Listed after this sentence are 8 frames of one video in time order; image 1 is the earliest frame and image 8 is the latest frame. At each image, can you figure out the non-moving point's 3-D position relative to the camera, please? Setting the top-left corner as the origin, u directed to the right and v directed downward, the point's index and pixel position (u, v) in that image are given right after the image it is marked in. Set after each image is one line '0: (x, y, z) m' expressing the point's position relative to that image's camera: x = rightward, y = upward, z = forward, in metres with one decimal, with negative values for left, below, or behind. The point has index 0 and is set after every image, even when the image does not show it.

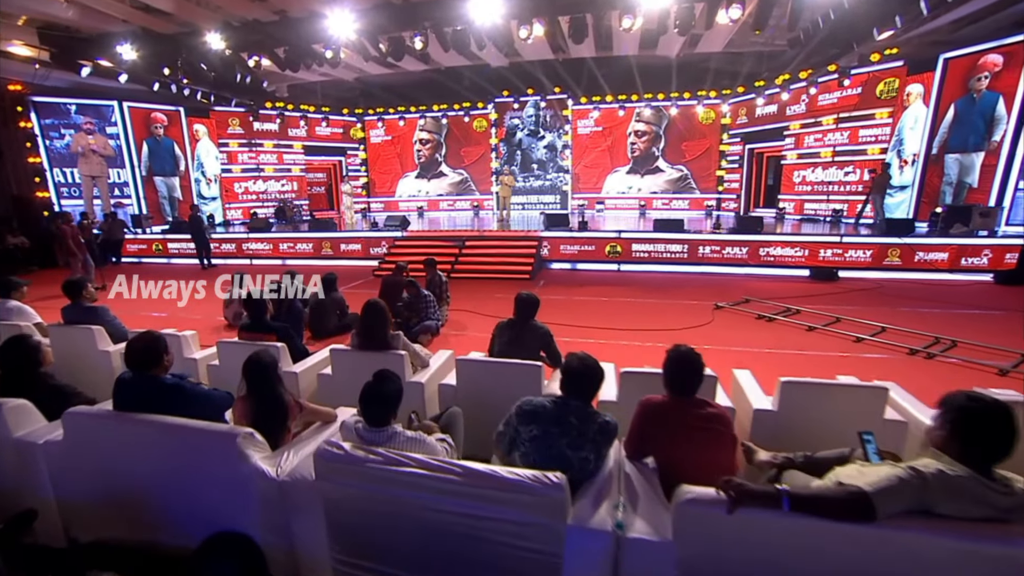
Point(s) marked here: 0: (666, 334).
0: (+2.3, -0.7, +7.0) m
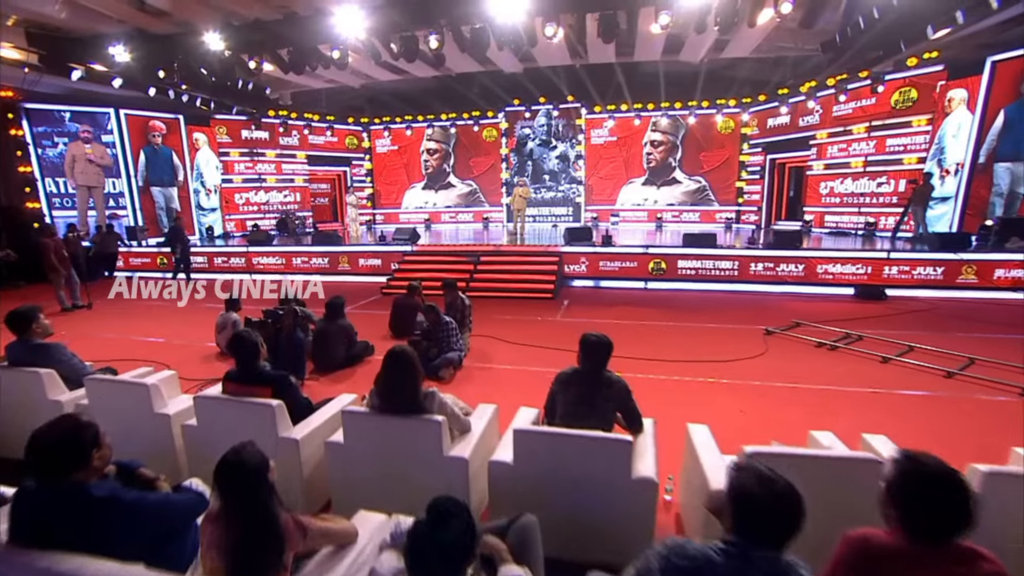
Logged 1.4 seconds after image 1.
0: (+2.7, -1.0, +6.1) m
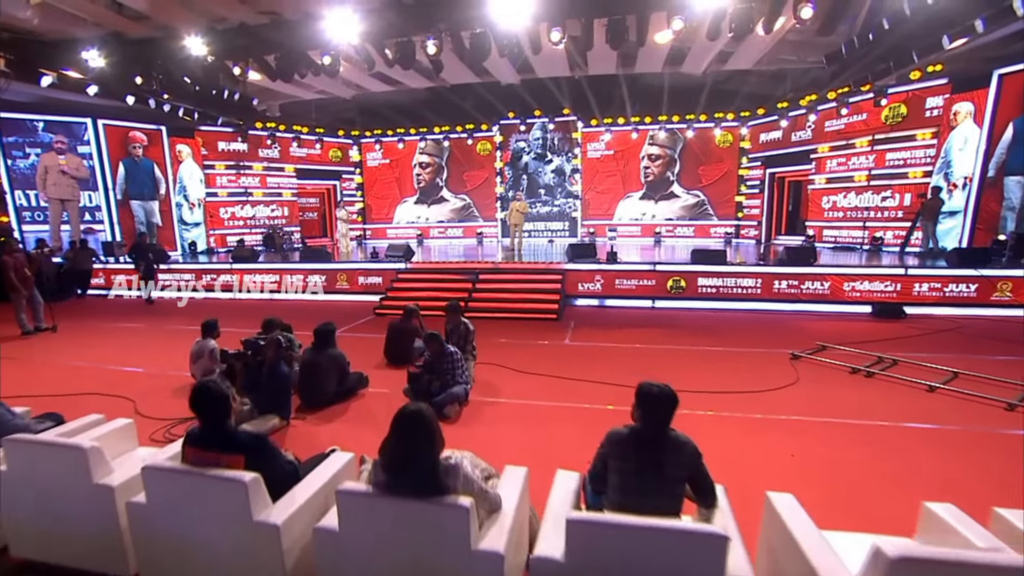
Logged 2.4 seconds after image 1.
0: (+2.9, -1.2, +5.6) m
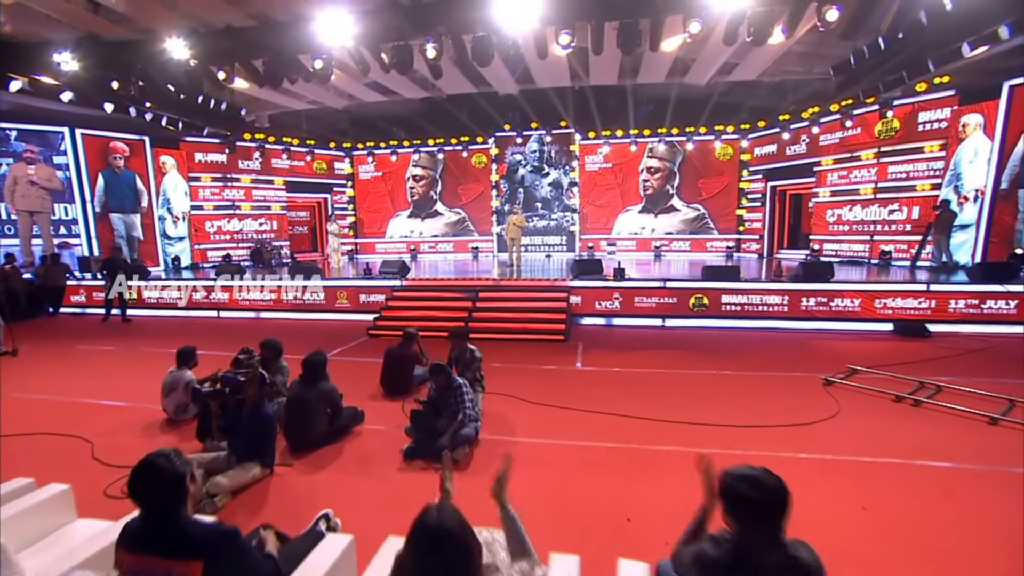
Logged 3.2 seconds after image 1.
0: (+3.0, -1.5, +5.0) m
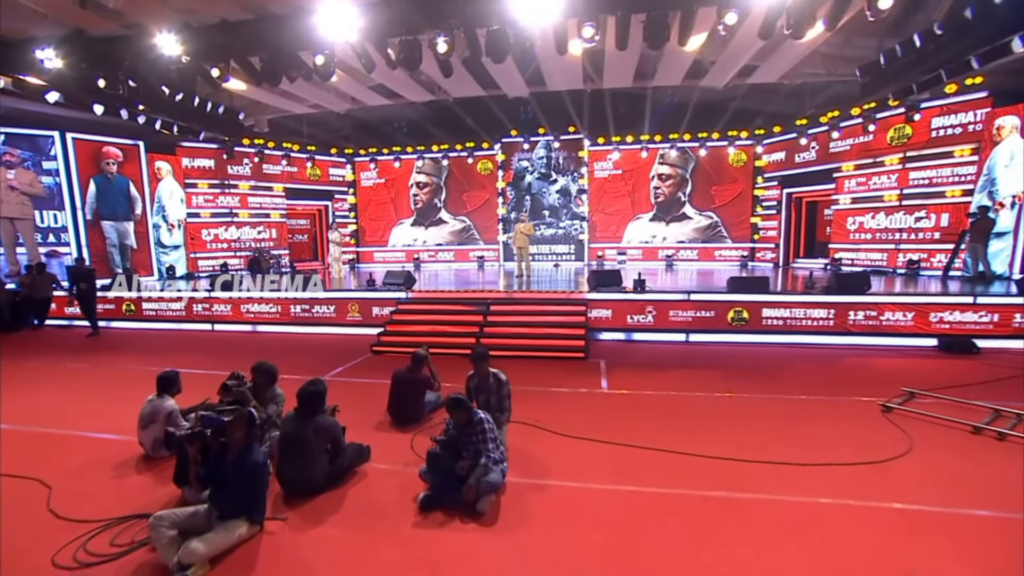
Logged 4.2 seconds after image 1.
0: (+3.3, -1.6, +4.3) m
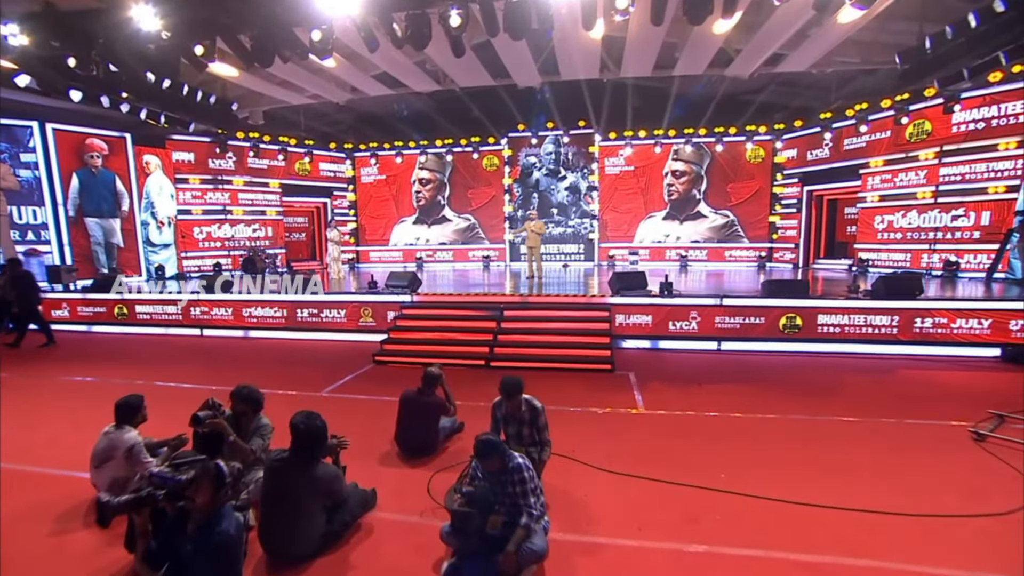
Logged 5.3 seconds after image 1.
0: (+3.5, -1.7, +3.5) m
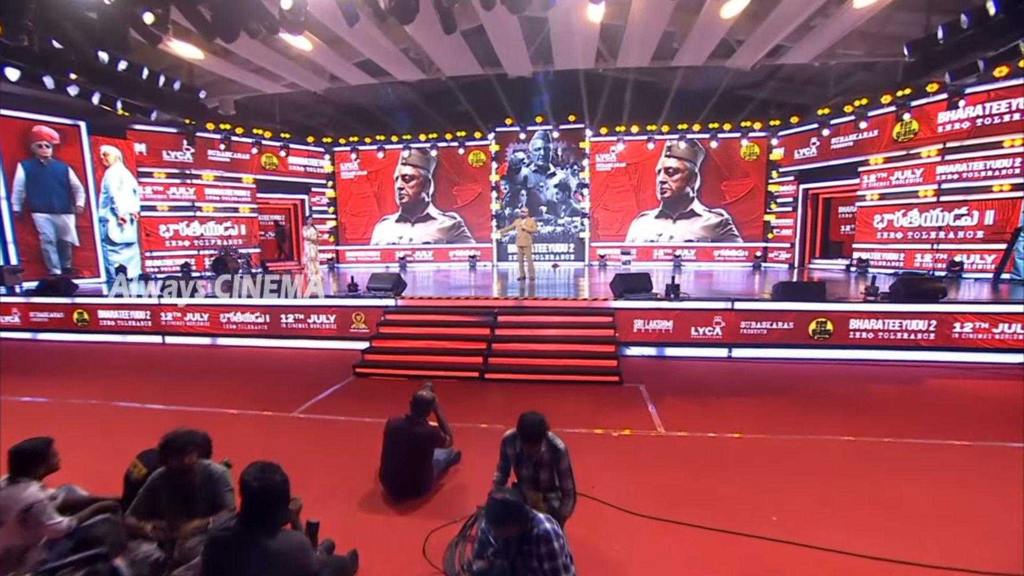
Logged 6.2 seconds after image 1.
0: (+3.6, -1.7, +2.9) m
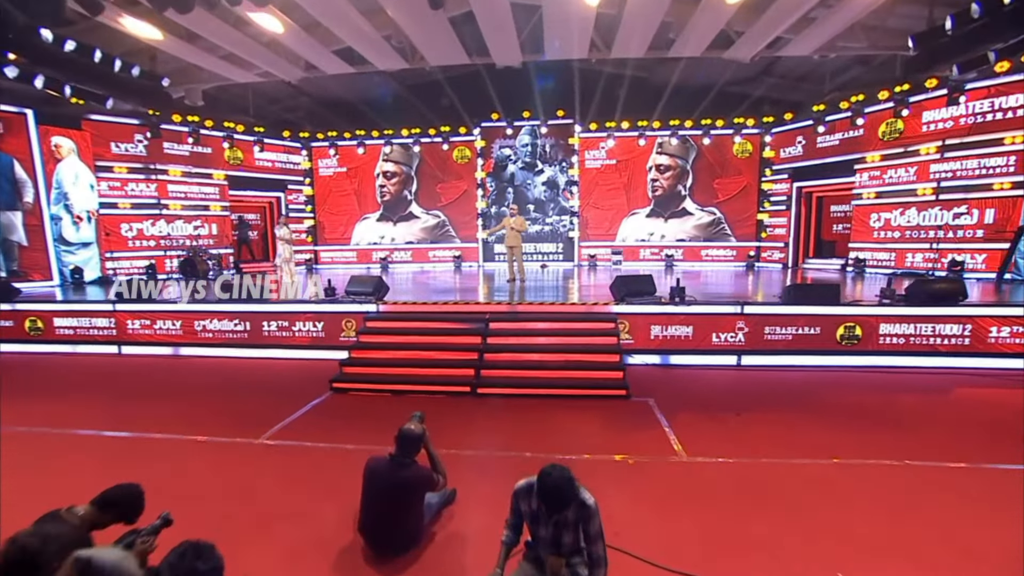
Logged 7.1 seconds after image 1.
0: (+3.7, -1.8, +2.4) m
